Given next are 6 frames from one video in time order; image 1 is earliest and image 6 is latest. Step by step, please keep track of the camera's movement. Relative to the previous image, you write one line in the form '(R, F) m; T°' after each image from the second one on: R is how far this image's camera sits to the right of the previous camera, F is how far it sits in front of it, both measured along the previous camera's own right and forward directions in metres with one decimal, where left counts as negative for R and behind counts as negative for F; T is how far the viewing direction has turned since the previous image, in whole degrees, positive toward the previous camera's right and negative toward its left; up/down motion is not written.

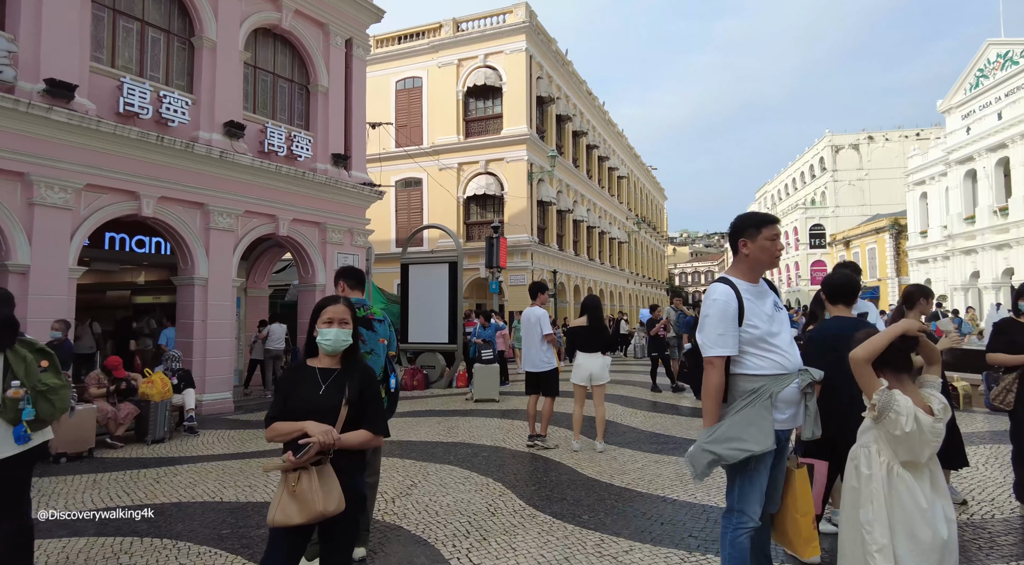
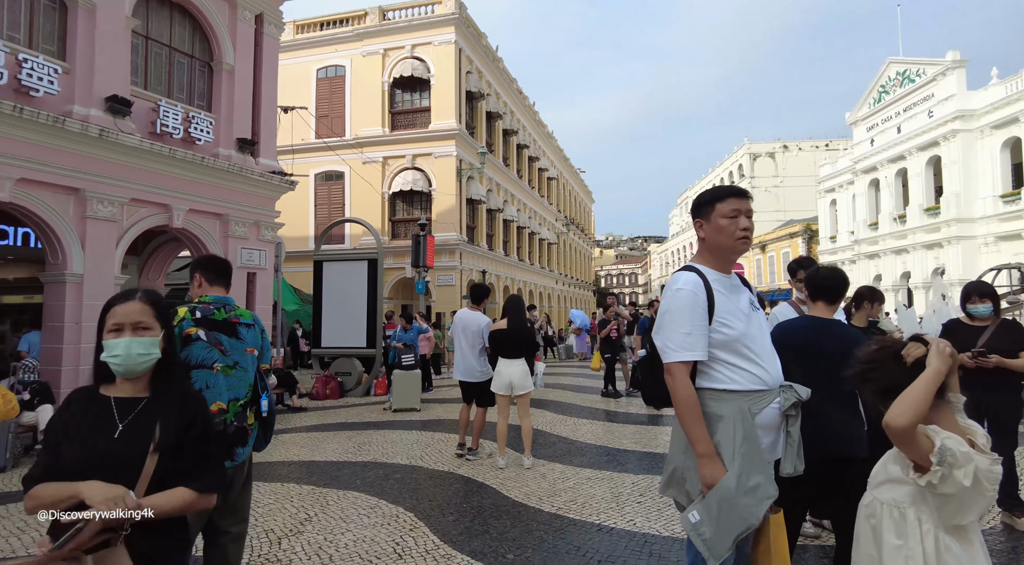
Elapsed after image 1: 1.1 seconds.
(+0.1, +0.7) m; +7°
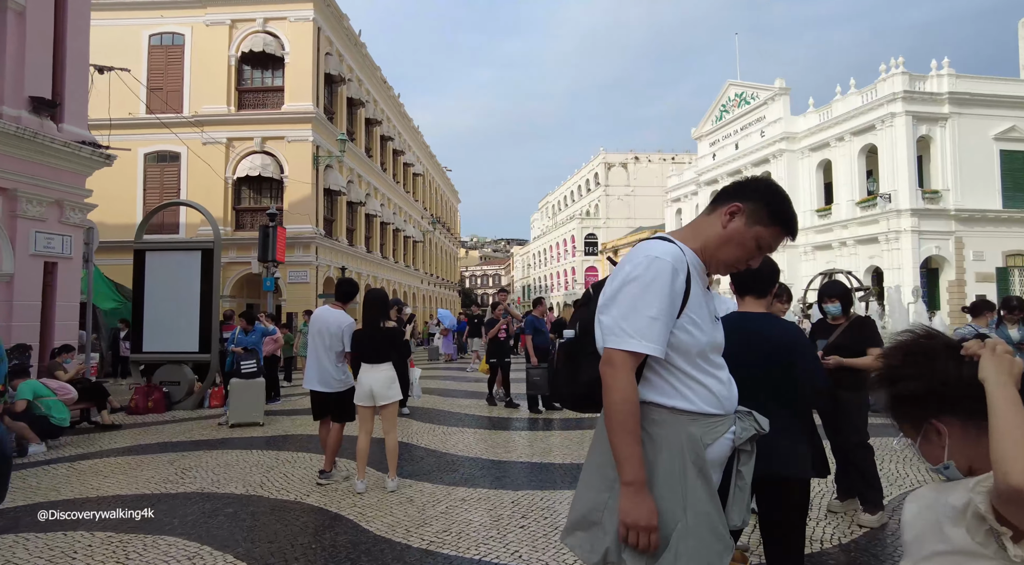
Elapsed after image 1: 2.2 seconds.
(0.0, +0.7) m; +13°
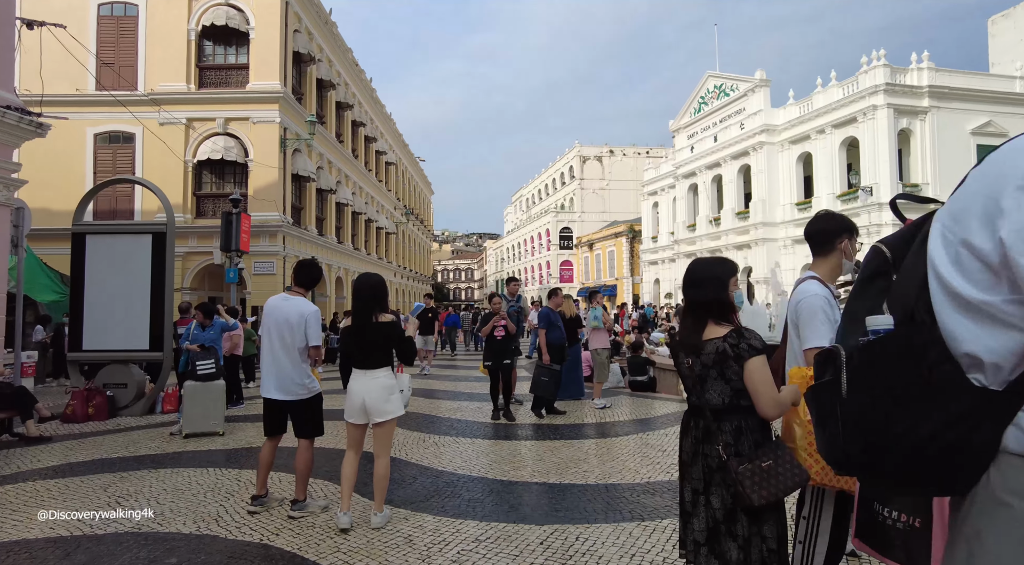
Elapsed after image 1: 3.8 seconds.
(-0.4, +1.0) m; +3°
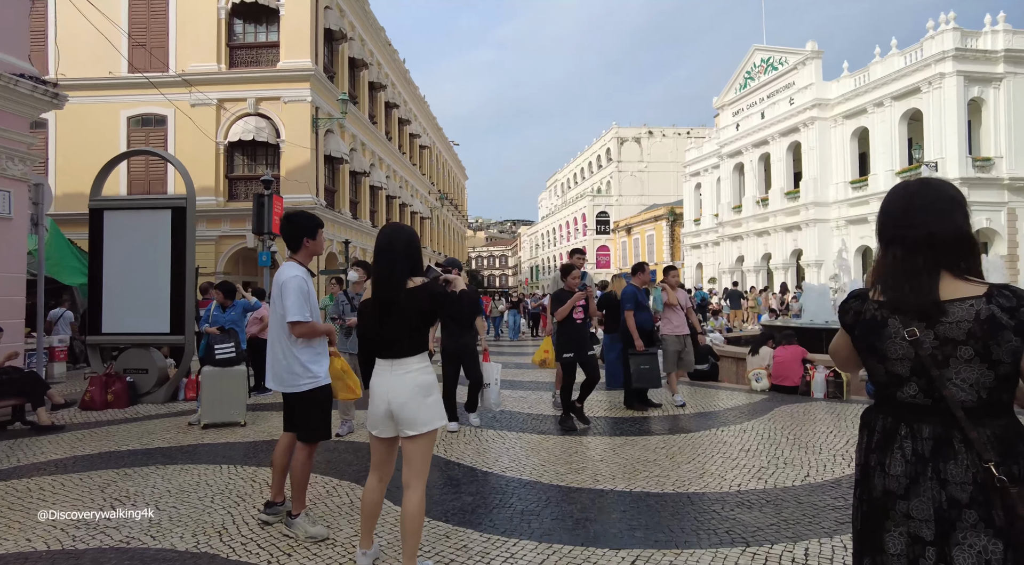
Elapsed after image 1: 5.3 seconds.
(-0.2, +0.9) m; -3°
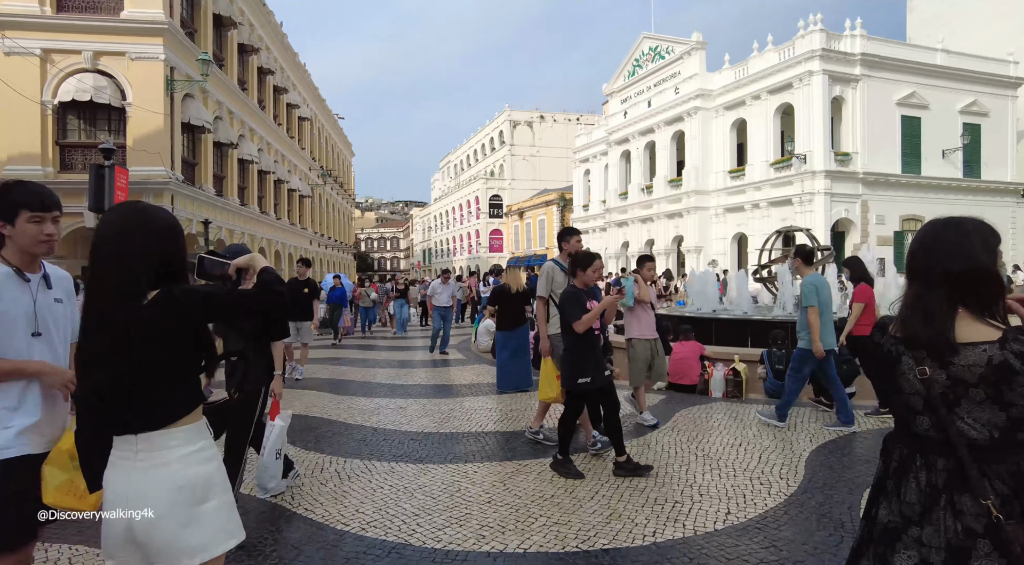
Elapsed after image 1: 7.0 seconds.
(+0.2, +1.0) m; +10°
